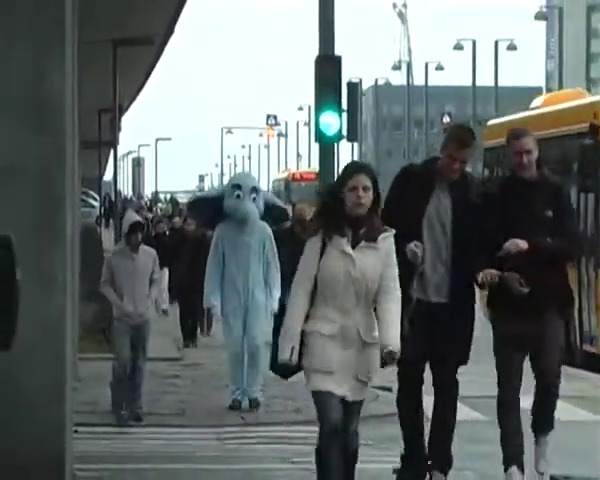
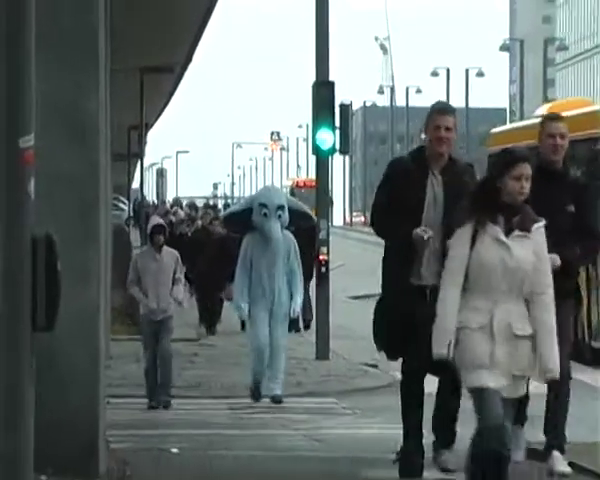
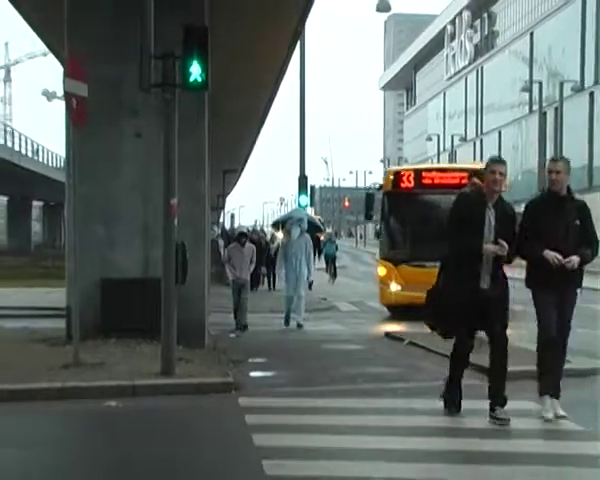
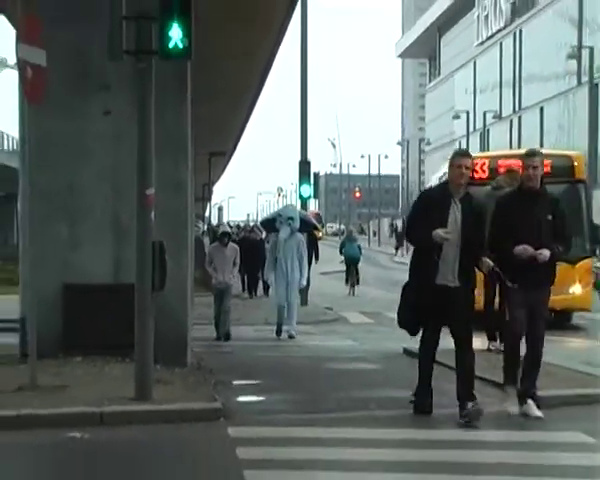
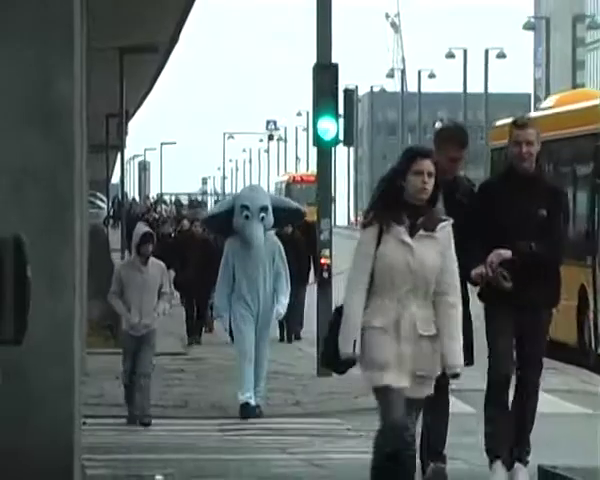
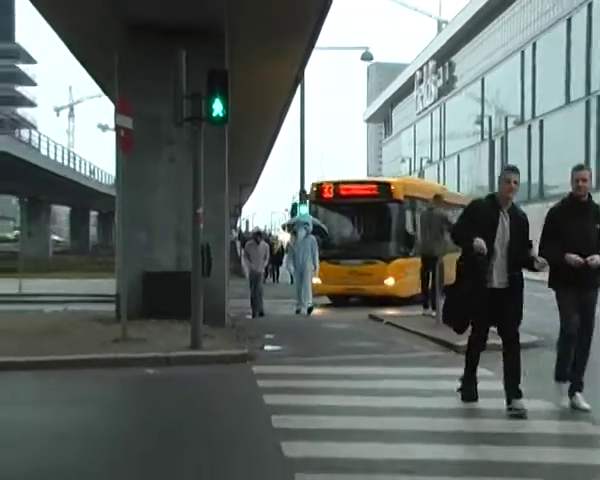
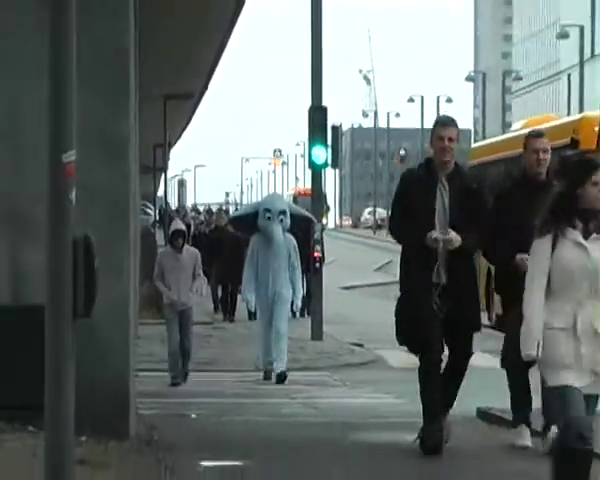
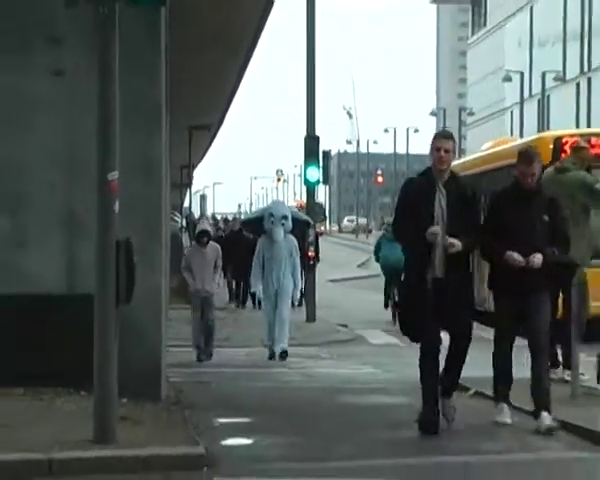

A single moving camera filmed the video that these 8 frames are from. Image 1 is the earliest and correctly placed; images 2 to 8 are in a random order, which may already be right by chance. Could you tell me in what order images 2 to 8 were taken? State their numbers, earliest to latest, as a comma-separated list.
5, 2, 7, 8, 4, 3, 6
